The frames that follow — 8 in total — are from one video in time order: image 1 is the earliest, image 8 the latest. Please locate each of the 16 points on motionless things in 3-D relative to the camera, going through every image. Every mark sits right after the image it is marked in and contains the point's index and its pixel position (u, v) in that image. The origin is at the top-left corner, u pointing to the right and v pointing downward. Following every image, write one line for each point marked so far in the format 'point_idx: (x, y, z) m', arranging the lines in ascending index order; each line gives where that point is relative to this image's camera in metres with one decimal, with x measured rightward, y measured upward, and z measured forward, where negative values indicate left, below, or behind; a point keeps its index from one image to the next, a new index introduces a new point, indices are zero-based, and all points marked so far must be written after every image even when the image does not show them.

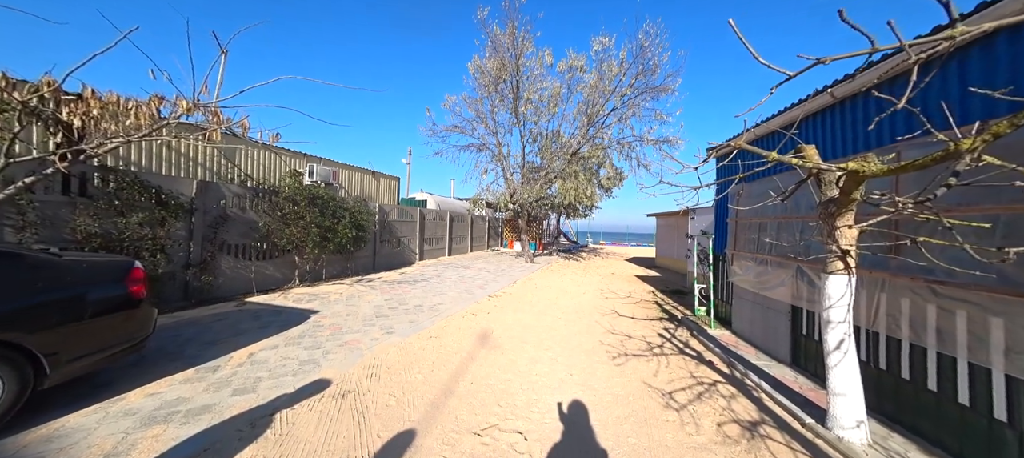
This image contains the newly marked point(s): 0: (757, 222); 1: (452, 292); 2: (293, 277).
0: (+3.2, +0.1, +4.0) m
1: (-1.5, -1.6, +7.7) m
2: (-5.2, -1.2, +7.2) m
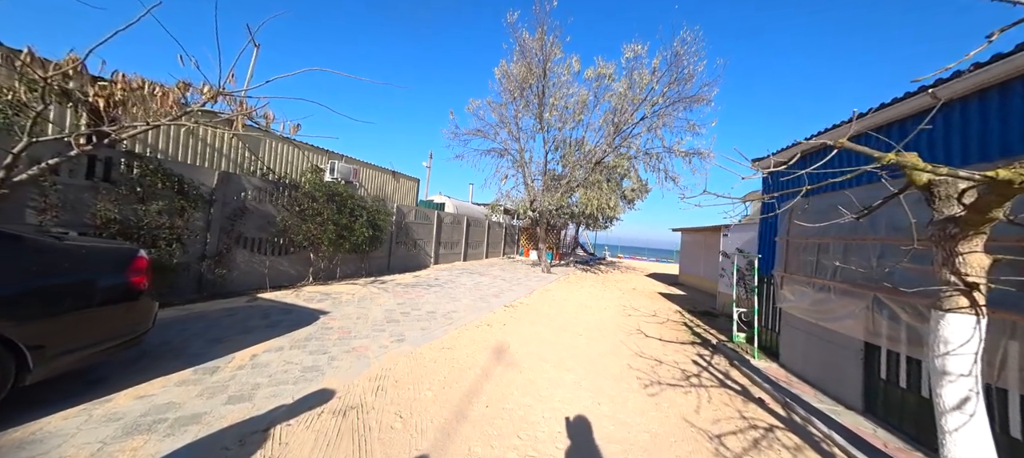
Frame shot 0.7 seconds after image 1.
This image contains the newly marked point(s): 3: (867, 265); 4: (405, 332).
0: (+3.5, -0.1, +3.5) m
1: (-1.1, -1.7, +7.4) m
2: (-4.8, -1.1, +7.1) m
3: (+3.2, -0.3, +2.8) m
4: (-1.7, -1.6, +4.7) m
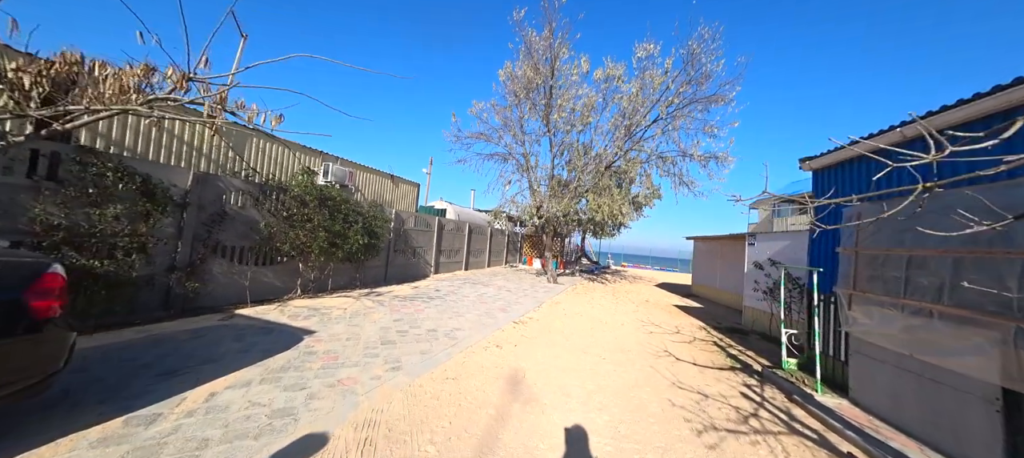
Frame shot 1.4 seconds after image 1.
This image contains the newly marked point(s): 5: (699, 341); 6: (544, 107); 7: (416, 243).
0: (+3.7, -0.2, +2.9) m
1: (-0.9, -1.9, +6.7) m
2: (-4.6, -1.2, +6.4) m
3: (+3.4, -0.4, +2.1) m
4: (-1.5, -1.7, +4.1) m
5: (+3.6, -2.2, +5.9) m
6: (+1.3, +4.9, +12.0) m
7: (-3.4, -0.5, +10.7) m
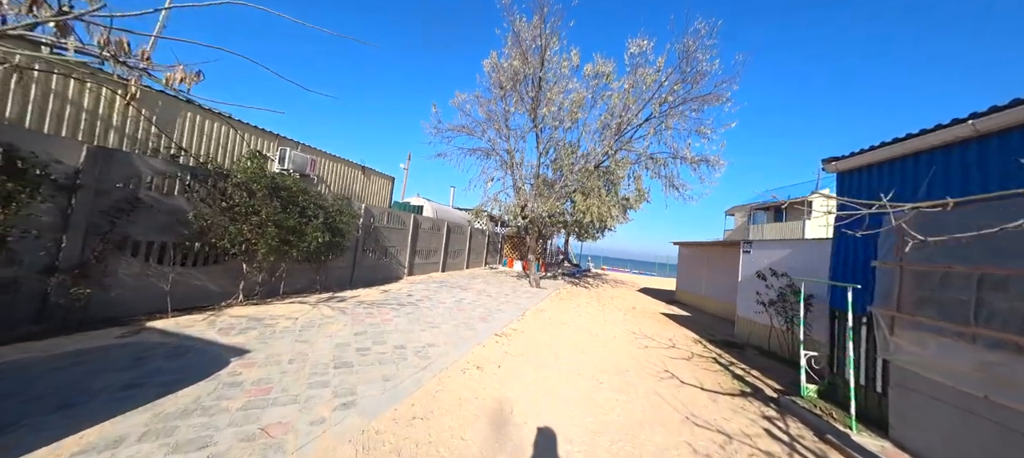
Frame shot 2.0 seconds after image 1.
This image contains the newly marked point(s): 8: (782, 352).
0: (+3.7, -0.4, +2.4) m
1: (-1.3, -1.9, +5.9) m
2: (-4.9, -1.1, +5.4) m
3: (+3.4, -0.5, +1.7) m
4: (-1.6, -1.7, +3.2) m
5: (+3.3, -2.3, +5.4) m
6: (+0.7, +4.8, +11.3) m
7: (-3.9, -0.4, +9.7) m
8: (+5.2, -2.4, +5.7) m
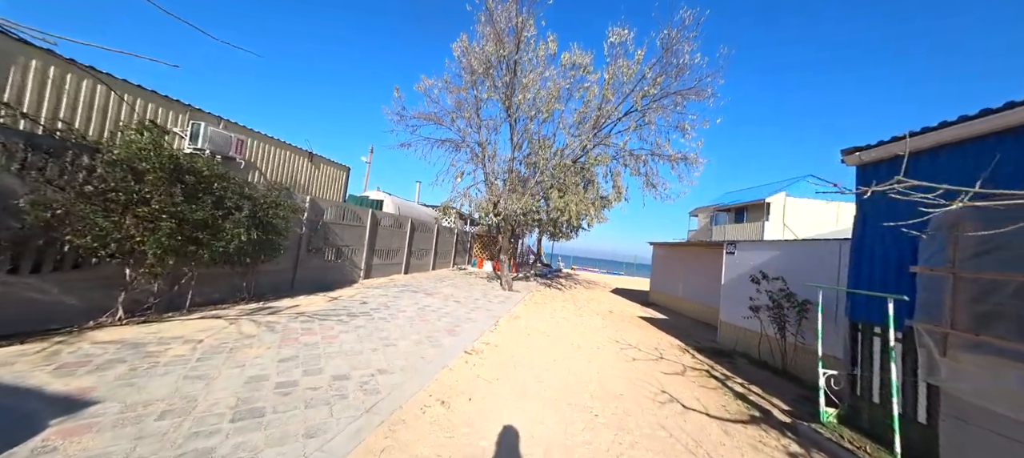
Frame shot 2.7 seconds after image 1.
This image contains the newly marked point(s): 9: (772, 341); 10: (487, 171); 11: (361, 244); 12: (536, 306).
0: (+3.5, -0.4, +1.9) m
1: (-1.7, -1.8, +4.9) m
2: (-5.3, -1.0, +4.0) m
3: (+3.4, -0.5, +1.2) m
4: (-1.8, -1.6, +2.2) m
5: (+2.9, -2.3, +4.8) m
6: (-0.2, +4.9, +10.5) m
7: (-4.8, -0.3, +8.4) m
8: (+4.7, -2.4, +5.3) m
9: (+4.8, -2.0, +5.4) m
10: (-0.9, +2.2, +11.3) m
11: (-4.6, -0.5, +9.3) m
12: (+0.7, -2.4, +9.3) m
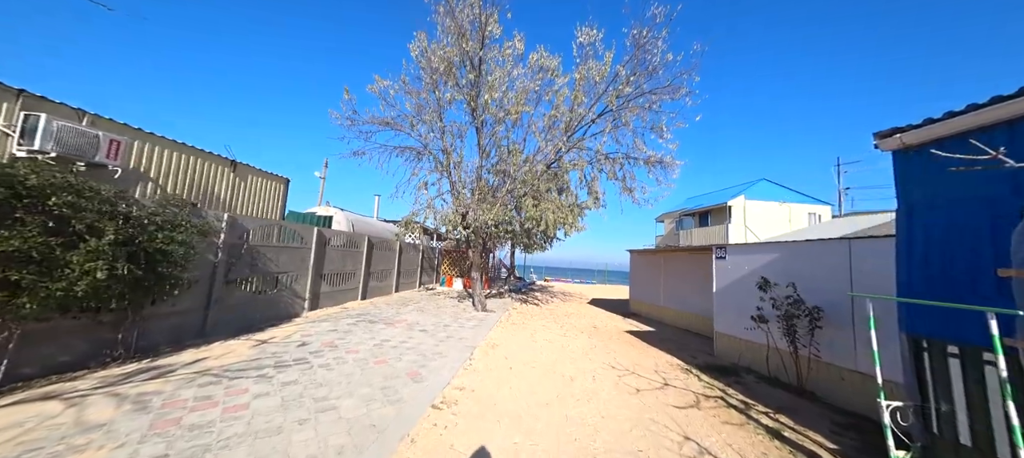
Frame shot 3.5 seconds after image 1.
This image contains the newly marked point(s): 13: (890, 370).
0: (+3.5, -0.3, +1.3) m
1: (-2.0, -2.1, +3.7) m
2: (-5.5, -1.4, +2.5) m
3: (+3.4, -0.4, +0.5) m
4: (-1.8, -1.8, +1.0) m
5: (+2.6, -2.4, +4.1) m
6: (-1.4, +4.4, +9.6) m
7: (-5.4, -0.9, +6.9) m
8: (+4.4, -2.4, +4.8) m
9: (+4.4, -2.0, +4.9) m
10: (-2.0, +1.7, +10.3) m
11: (-5.4, -1.0, +7.8) m
12: (+0.1, -2.7, +8.3) m
13: (+4.6, -1.7, +3.7) m
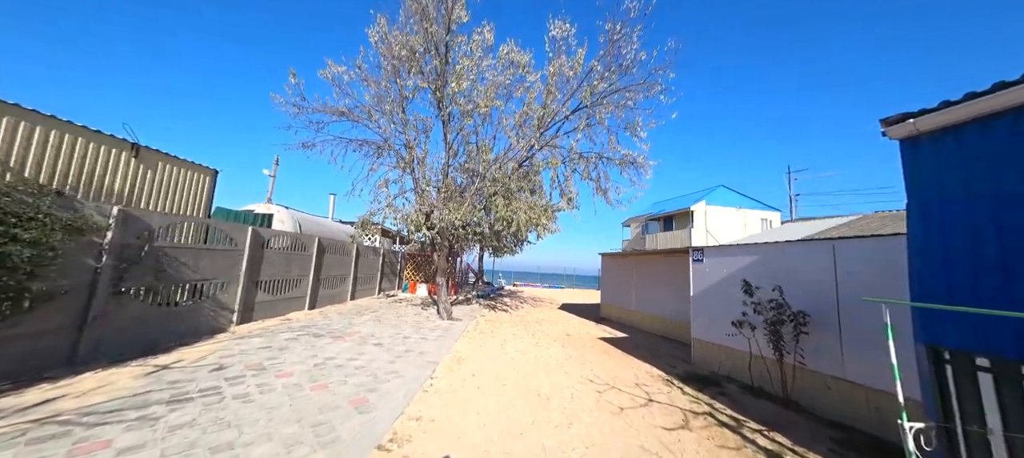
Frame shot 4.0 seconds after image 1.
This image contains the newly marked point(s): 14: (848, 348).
0: (+3.4, -0.2, +1.0) m
1: (-2.3, -2.0, +2.8) m
2: (-5.7, -1.3, +1.3) m
3: (+3.4, -0.3, +0.3) m
4: (-1.8, -1.7, +0.2) m
5: (+2.3, -2.4, +3.7) m
6: (-2.2, +4.4, +8.9) m
7: (-6.0, -0.8, +5.7) m
8: (+4.0, -2.4, +4.5) m
9: (+4.0, -2.0, +4.6) m
10: (-3.0, +1.6, +9.4) m
11: (-6.1, -1.0, +6.6) m
12: (-0.7, -2.8, +7.6) m
13: (+4.3, -1.7, +3.5) m
14: (+4.2, -1.5, +3.9) m
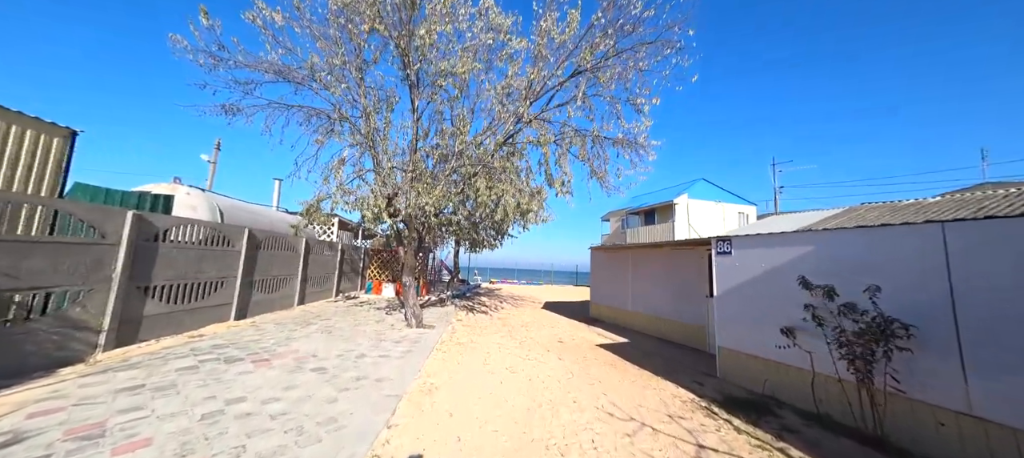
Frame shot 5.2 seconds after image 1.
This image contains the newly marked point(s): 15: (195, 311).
0: (+3.7, 0.0, -0.1) m
1: (-2.2, -1.8, +1.2) m
2: (-5.4, -1.1, -0.7) m
3: (+3.7, -0.2, -0.9) m
4: (-1.5, -1.5, -1.4) m
5: (+2.3, -2.2, +2.4) m
6: (-2.6, +4.7, +7.2) m
7: (-6.1, -0.6, +3.7) m
8: (+3.9, -2.2, +3.4) m
9: (+3.9, -1.8, +3.5) m
10: (-3.4, +1.9, +7.7) m
11: (-6.3, -0.8, +4.6) m
12: (-1.0, -2.5, +6.1) m
13: (+4.3, -1.5, +2.4) m
14: (+4.3, -1.3, +2.8) m
15: (-6.6, -1.6, +6.1) m
